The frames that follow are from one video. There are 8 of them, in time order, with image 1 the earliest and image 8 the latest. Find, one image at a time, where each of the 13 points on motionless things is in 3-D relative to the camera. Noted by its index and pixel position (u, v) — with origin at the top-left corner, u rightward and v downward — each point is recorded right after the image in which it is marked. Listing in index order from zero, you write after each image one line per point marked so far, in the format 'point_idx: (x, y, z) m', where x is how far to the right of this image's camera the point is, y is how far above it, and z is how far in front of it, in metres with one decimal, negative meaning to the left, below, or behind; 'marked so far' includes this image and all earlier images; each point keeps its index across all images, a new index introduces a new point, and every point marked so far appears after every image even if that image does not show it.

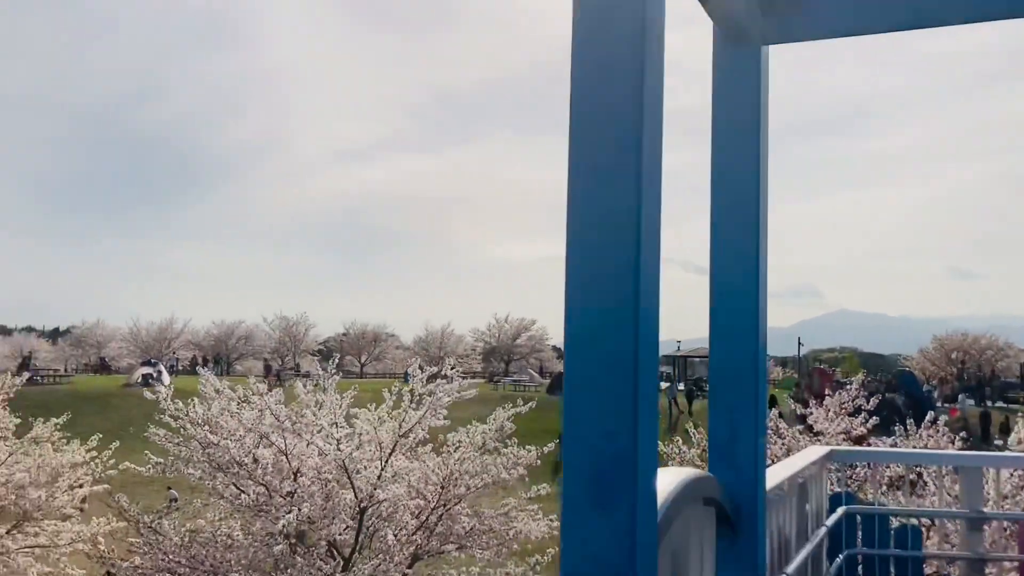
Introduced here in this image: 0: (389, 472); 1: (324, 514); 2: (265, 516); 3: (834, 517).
0: (-1.5, -2.3, +11.5) m
1: (-2.2, -2.7, +11.2) m
2: (-2.9, -2.7, +11.1) m
3: (+1.3, -0.9, +3.7) m
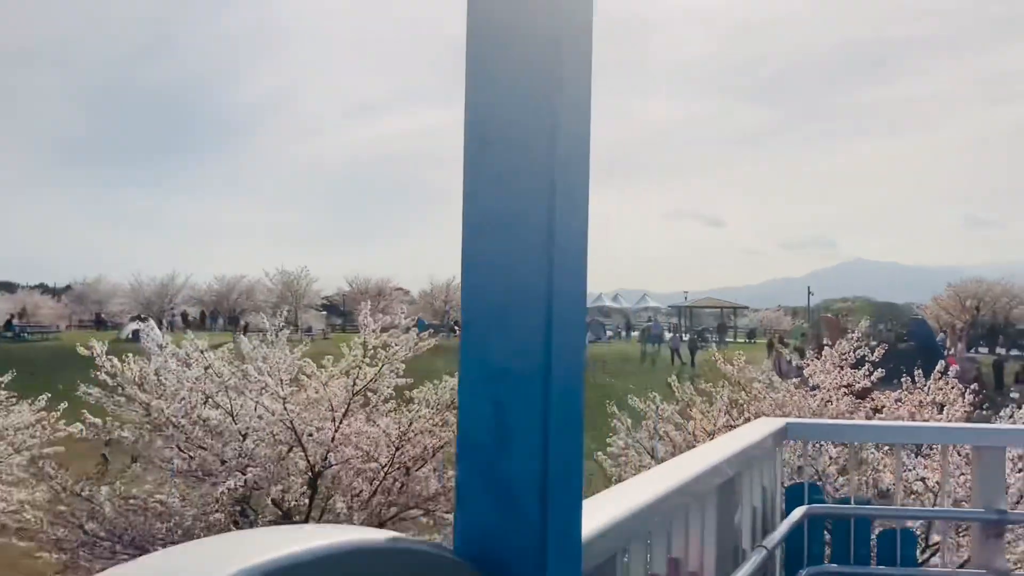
0: (-1.9, -1.6, +10.5) m
1: (-2.6, -2.1, +10.2) m
2: (-3.3, -2.1, +10.1) m
3: (+0.8, -0.6, +2.5) m
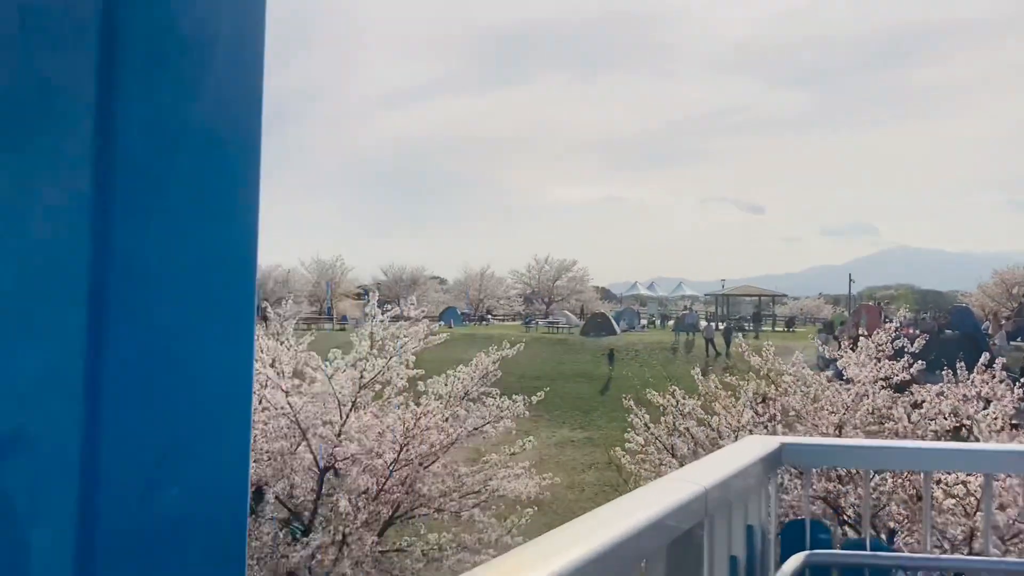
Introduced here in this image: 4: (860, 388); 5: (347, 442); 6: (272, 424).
0: (-1.7, -1.5, +10.0) m
1: (-2.5, -2.0, +9.8) m
2: (-3.2, -2.0, +9.7) m
3: (+0.6, -0.6, +2.0) m
4: (+3.6, -0.9, +9.7) m
5: (-1.7, -1.6, +9.9) m
6: (-2.6, -1.4, +10.0) m
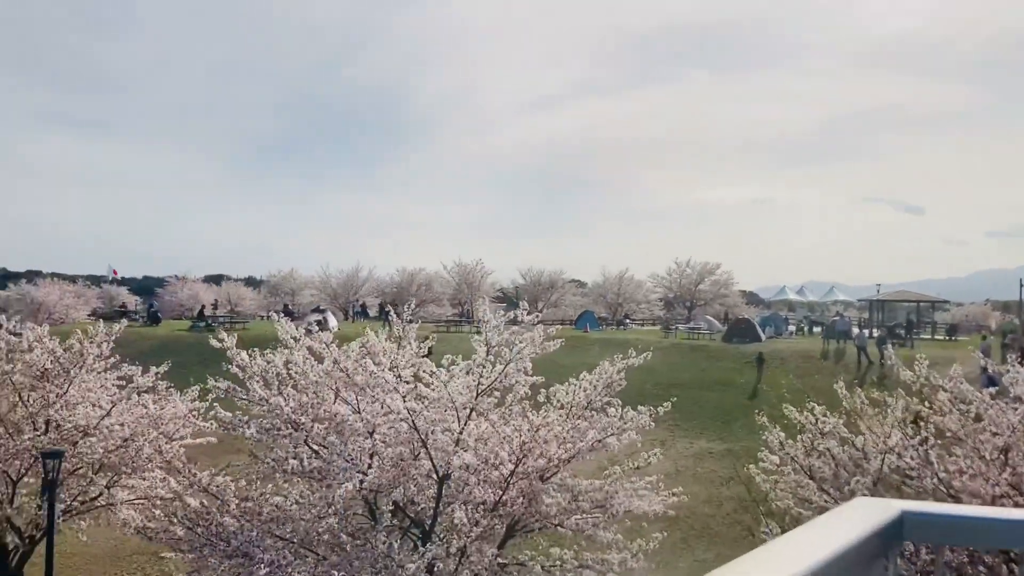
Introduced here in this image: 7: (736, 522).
0: (-0.5, -1.6, +9.7) m
1: (-1.2, -2.0, +9.7) m
2: (-1.9, -2.0, +9.7) m
3: (+0.6, -0.6, +1.5) m
4: (+4.8, -1.0, +8.6) m
5: (-0.5, -1.7, +9.7) m
6: (-1.3, -1.5, +9.9) m
7: (+3.6, -3.8, +15.2) m
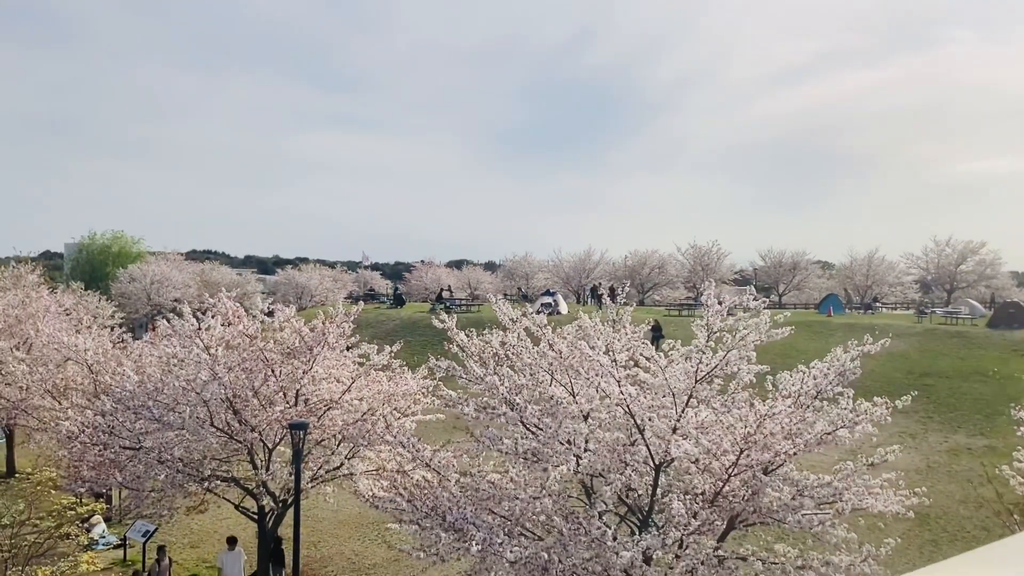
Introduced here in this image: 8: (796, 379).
0: (+1.7, -1.4, +9.4) m
1: (+1.0, -1.8, +9.5) m
2: (+0.3, -1.9, +9.7) m
3: (+0.7, -0.6, +1.1) m
4: (+6.5, -0.8, +7.0) m
5: (+1.7, -1.5, +9.4) m
6: (+1.0, -1.3, +9.7) m
7: (+7.1, -3.5, +13.7) m
8: (+3.1, -1.0, +10.1) m
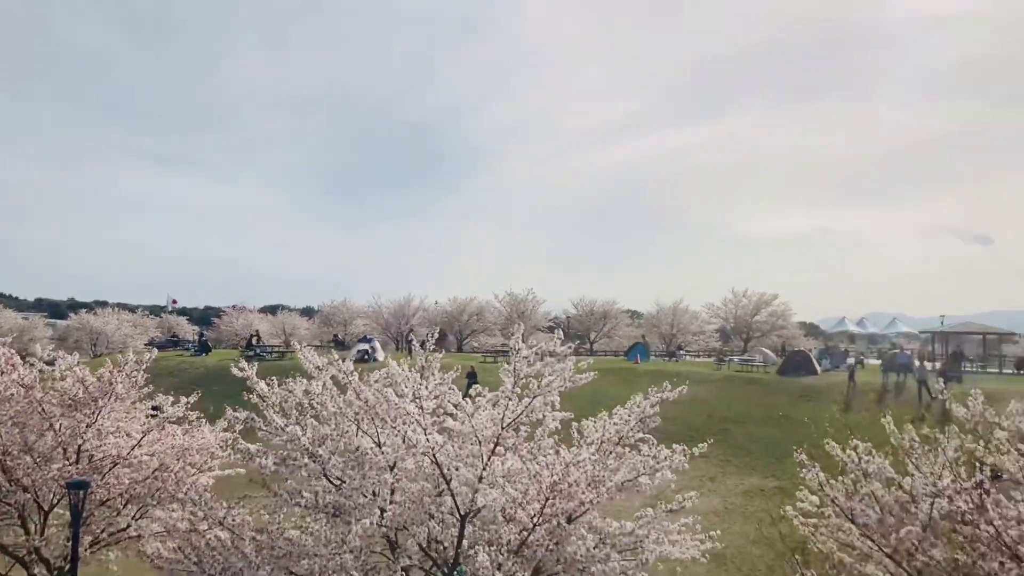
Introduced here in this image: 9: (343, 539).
0: (-0.2, -1.9, +9.3) m
1: (-1.0, -2.3, +9.3) m
2: (-1.7, -2.3, +9.3) m
3: (+0.3, -0.6, +1.0) m
4: (+5.0, -1.2, +7.9) m
5: (-0.2, -2.0, +9.2) m
6: (-1.0, -1.8, +9.5) m
7: (+4.2, -4.3, +14.5) m
8: (+1.0, -1.5, +10.3) m
9: (-1.7, -2.5, +9.2) m
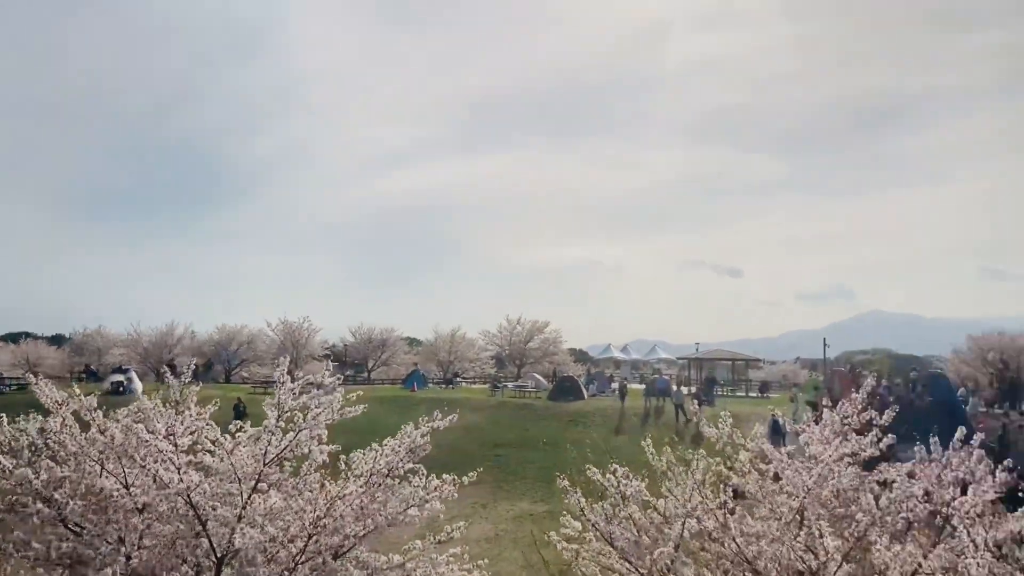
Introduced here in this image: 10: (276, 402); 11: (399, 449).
0: (-2.5, -2.1, +8.8) m
1: (-3.2, -2.6, +8.6) m
2: (-3.9, -2.6, +8.5) m
3: (0.0, -0.7, +0.9) m
4: (+2.9, -1.5, +8.6) m
5: (-2.5, -2.2, +8.7) m
6: (-3.3, -2.0, +8.8) m
7: (+0.6, -4.7, +14.8) m
8: (-1.5, -1.8, +10.1) m
9: (-3.8, -2.7, +8.3) m
10: (-2.4, -1.2, +9.6) m
11: (-1.2, -1.7, +9.9) m
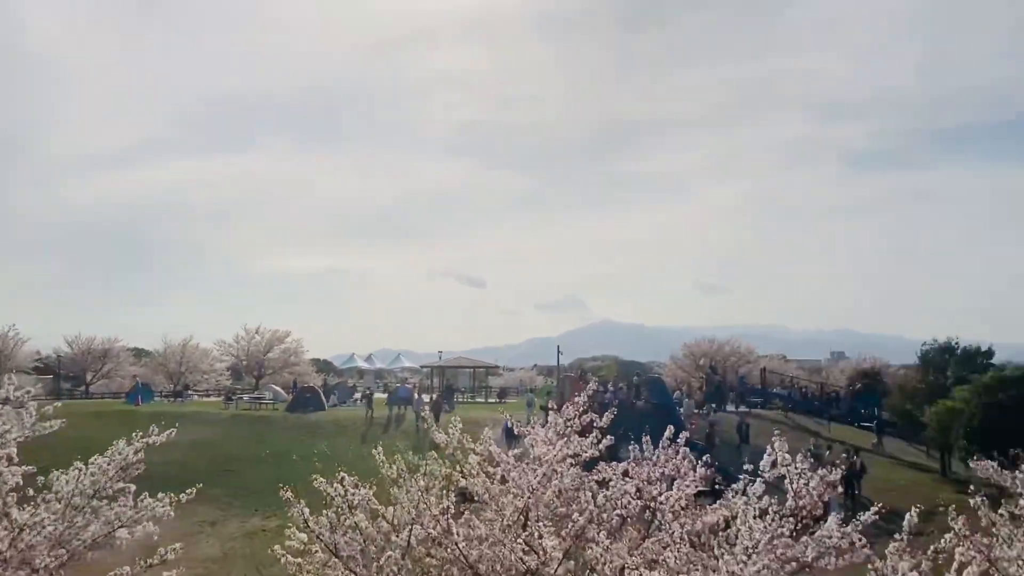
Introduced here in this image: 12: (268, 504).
0: (-4.9, -2.1, +7.7) m
1: (-5.5, -2.6, +7.3) m
2: (-6.2, -2.6, +7.0) m
3: (-0.3, -0.7, +0.8) m
4: (+0.4, -1.6, +9.0) m
5: (-4.9, -2.3, +7.6) m
6: (-5.7, -2.0, +7.5) m
7: (-3.5, -4.8, +14.2) m
8: (-4.3, -1.9, +9.1) m
9: (-6.1, -2.7, +6.8) m
10: (-5.0, -1.2, +8.5) m
11: (-3.9, -1.7, +9.1) m
12: (-5.2, -4.6, +19.9) m
